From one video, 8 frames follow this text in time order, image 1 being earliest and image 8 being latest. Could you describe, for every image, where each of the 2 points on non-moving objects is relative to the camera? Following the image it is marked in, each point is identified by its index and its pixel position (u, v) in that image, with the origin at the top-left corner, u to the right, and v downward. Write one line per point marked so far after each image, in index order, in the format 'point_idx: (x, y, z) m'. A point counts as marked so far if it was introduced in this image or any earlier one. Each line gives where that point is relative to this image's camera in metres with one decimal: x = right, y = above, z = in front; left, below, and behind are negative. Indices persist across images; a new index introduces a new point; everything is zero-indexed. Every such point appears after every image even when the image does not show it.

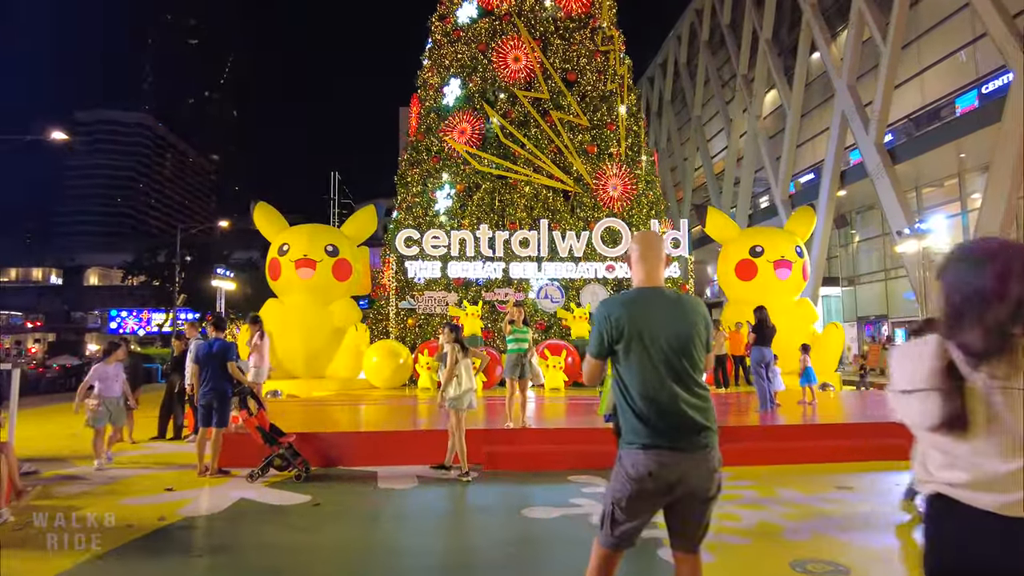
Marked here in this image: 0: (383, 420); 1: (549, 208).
0: (-1.8, -1.9, +9.0) m
1: (+0.9, +2.0, +16.0) m
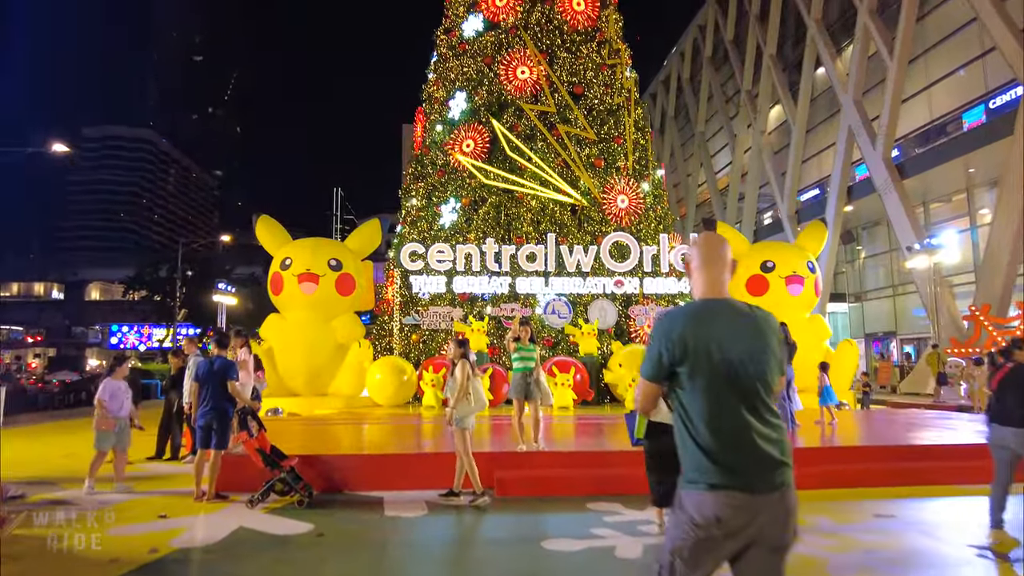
0: (-1.7, -2.1, +8.7) m
1: (+1.1, +1.7, +15.7) m
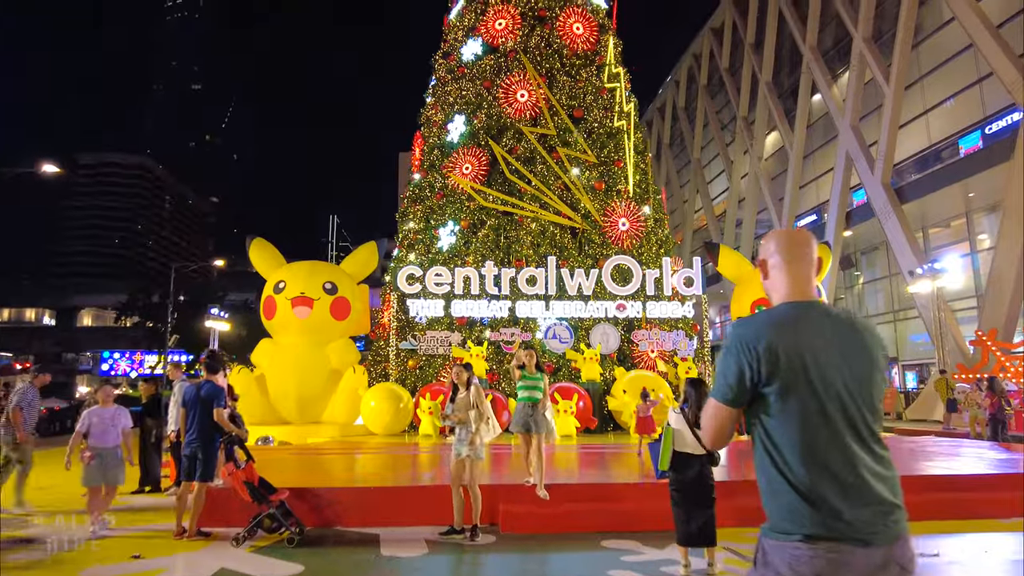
0: (-1.6, -2.4, +8.2) m
1: (+1.1, +1.1, +15.4) m
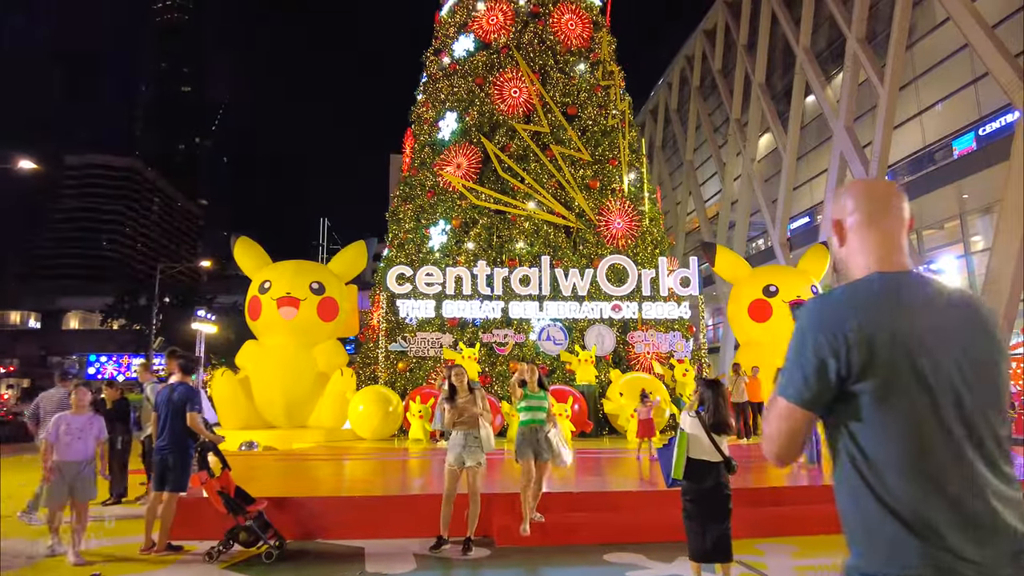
0: (-1.7, -2.4, +7.8) m
1: (+0.9, +1.1, +15.1) m
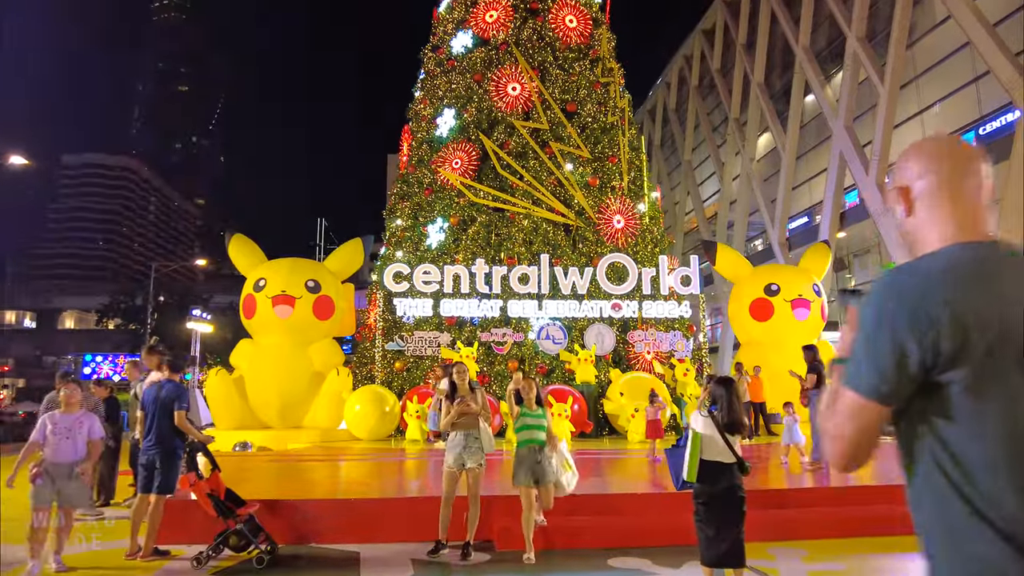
0: (-1.7, -2.3, +7.6) m
1: (+0.9, +1.1, +14.9) m
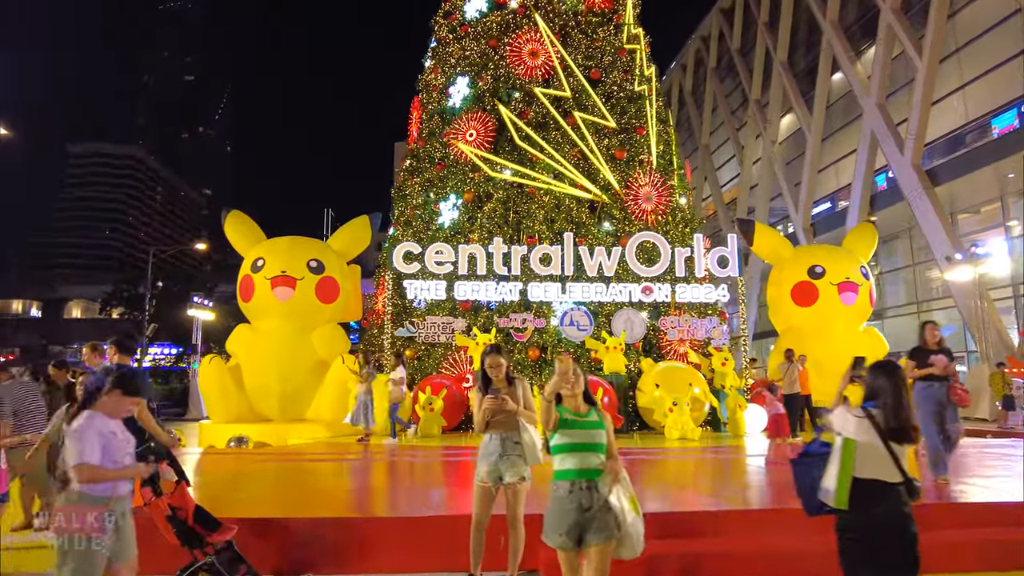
0: (-1.4, -2.0, +6.5) m
1: (+1.3, +1.5, +13.8) m
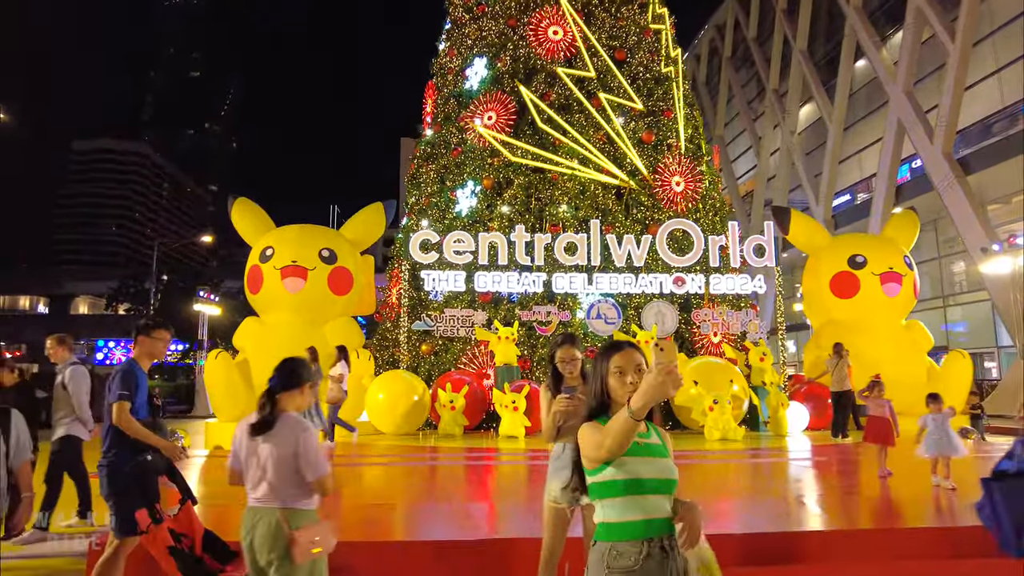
0: (-1.0, -1.9, +5.9) m
1: (+1.7, +1.6, +13.0) m
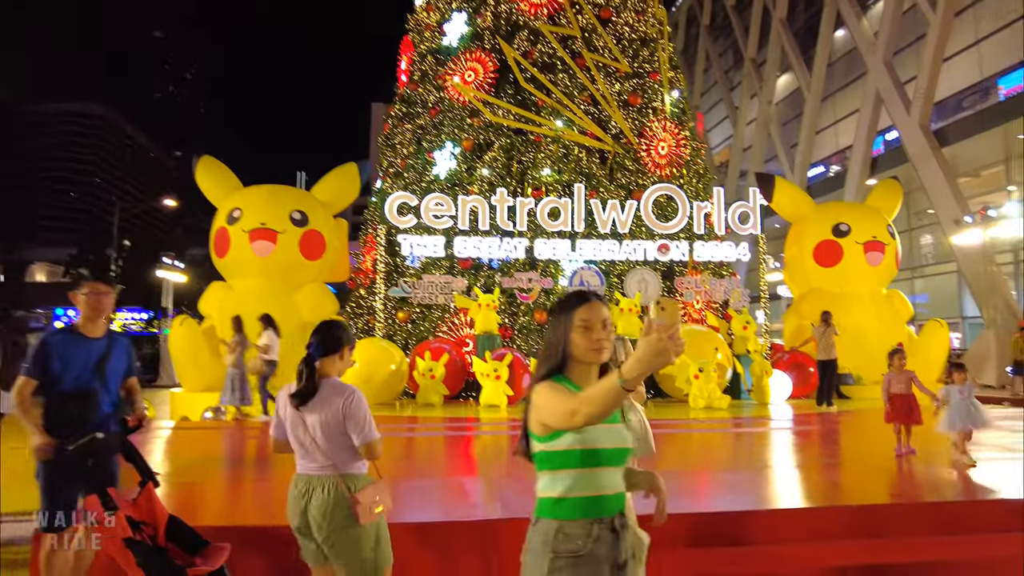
0: (-1.1, -1.6, +5.5) m
1: (+1.3, +2.3, +12.7) m
